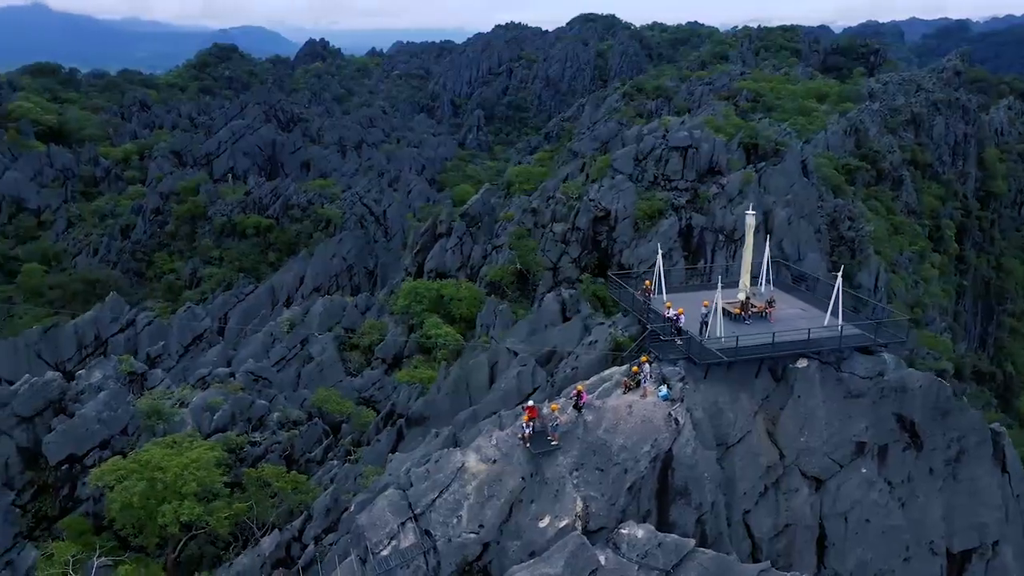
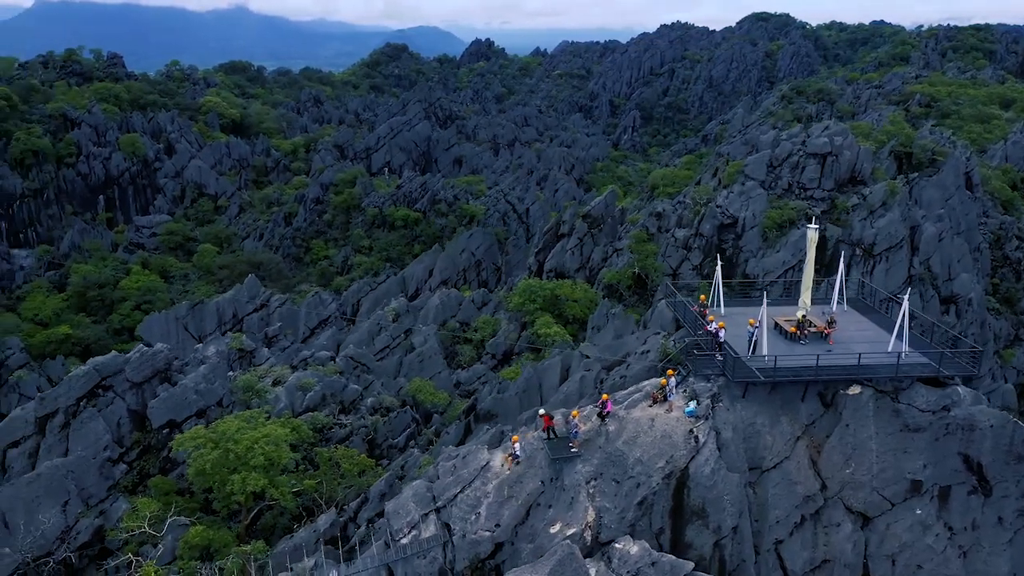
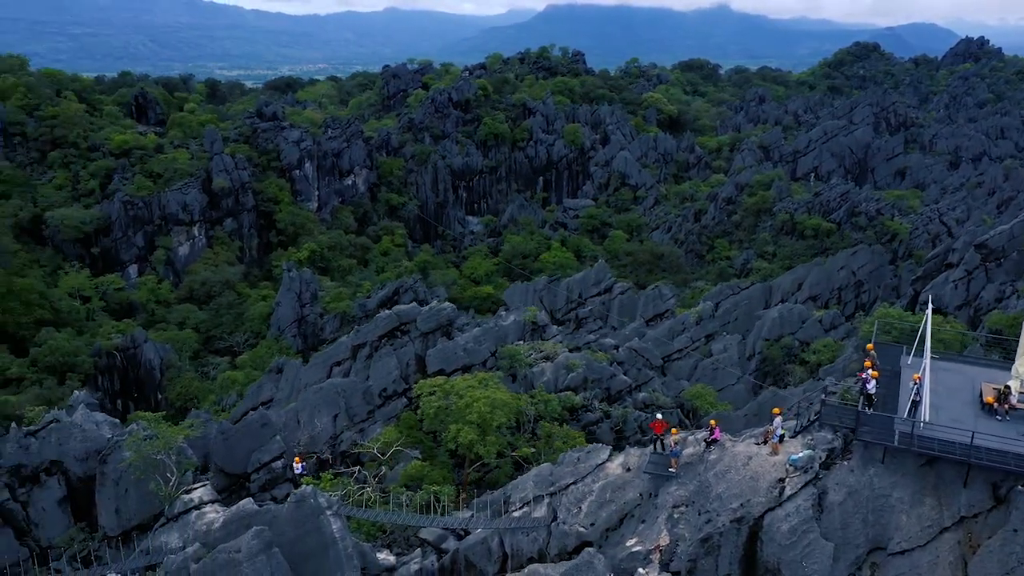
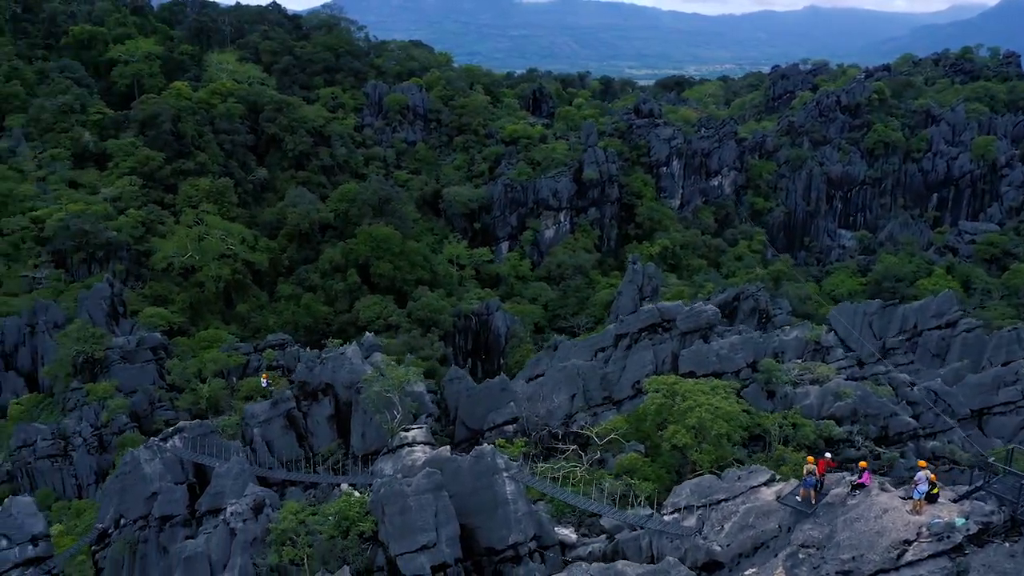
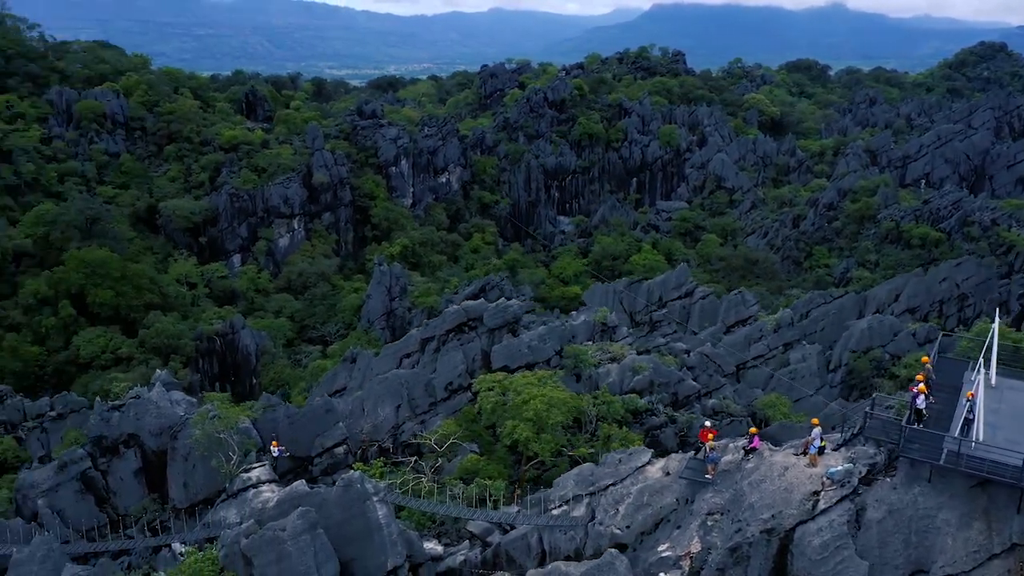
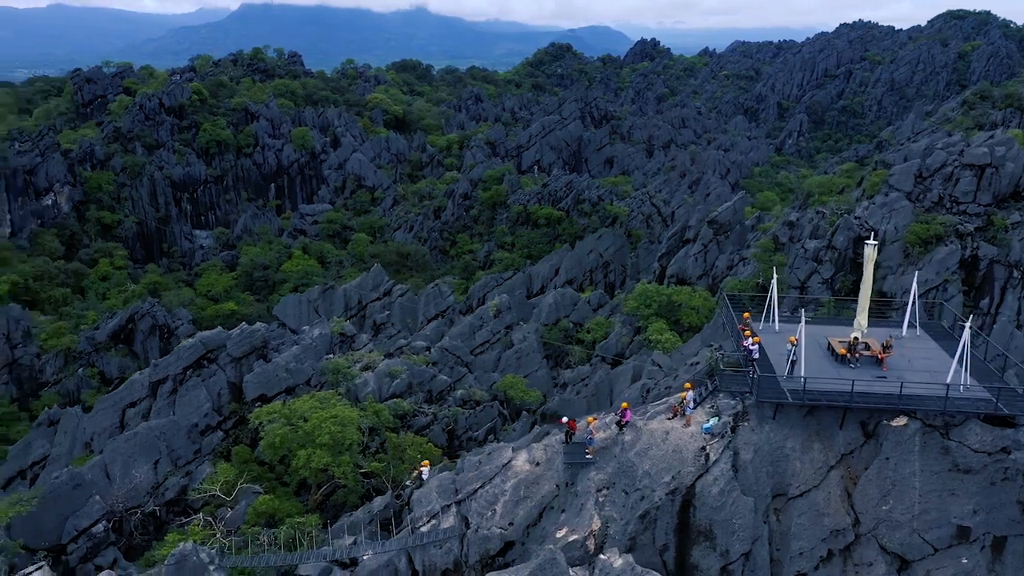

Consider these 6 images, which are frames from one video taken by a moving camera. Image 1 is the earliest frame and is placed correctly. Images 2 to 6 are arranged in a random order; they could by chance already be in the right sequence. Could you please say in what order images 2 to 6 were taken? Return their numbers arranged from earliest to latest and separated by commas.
2, 6, 3, 5, 4
